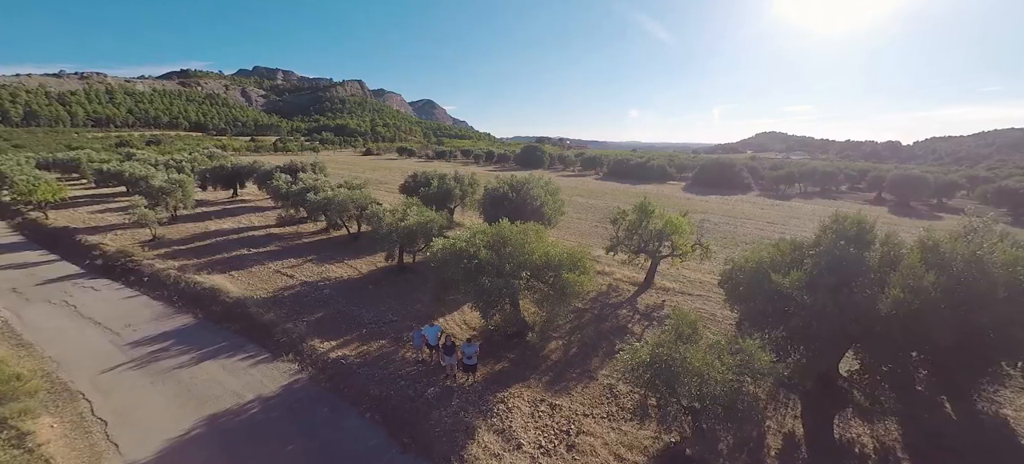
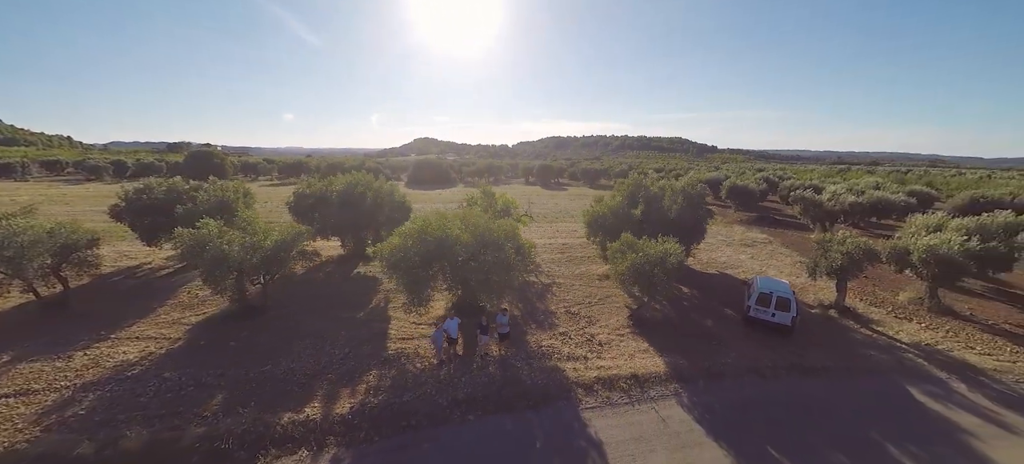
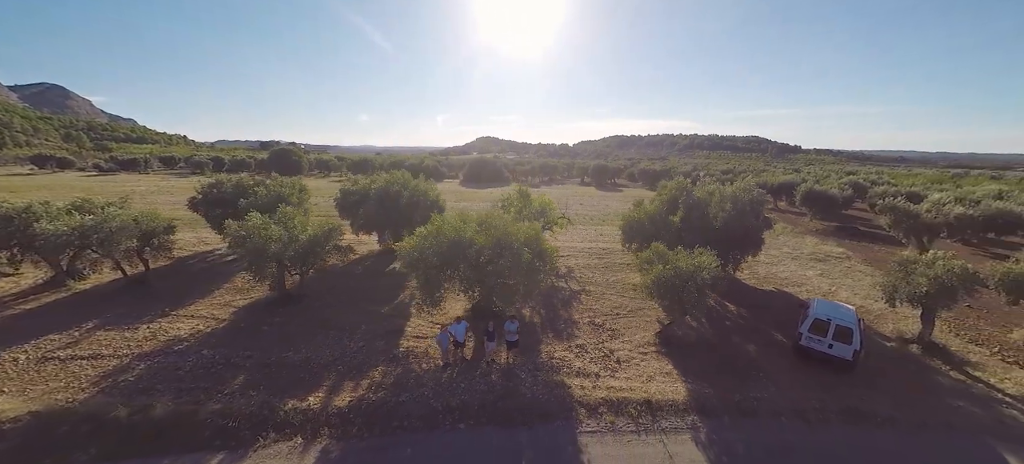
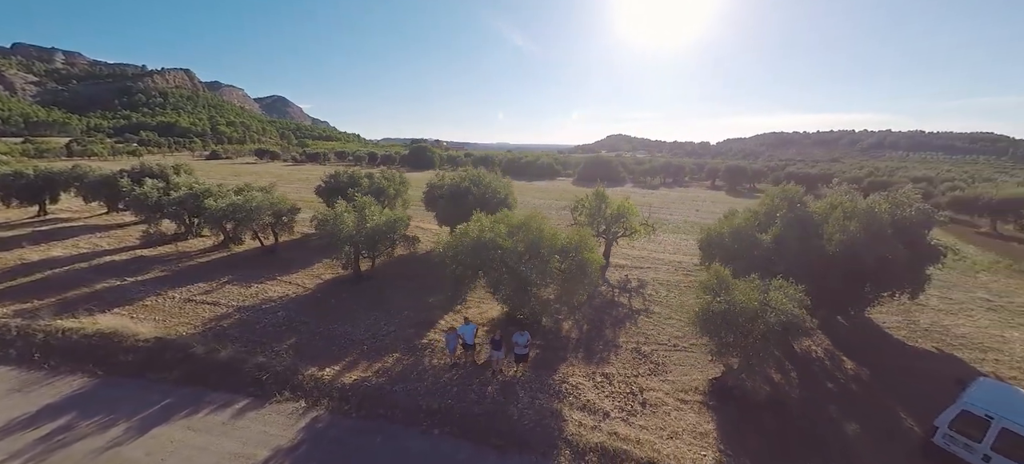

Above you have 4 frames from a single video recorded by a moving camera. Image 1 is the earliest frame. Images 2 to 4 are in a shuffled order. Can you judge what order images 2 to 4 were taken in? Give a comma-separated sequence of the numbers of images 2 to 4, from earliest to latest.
4, 3, 2
